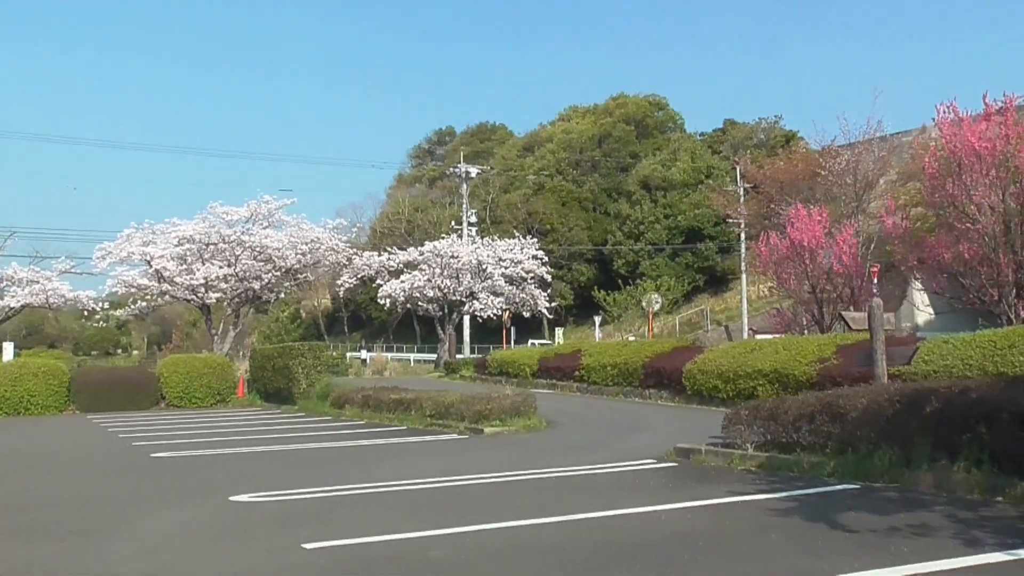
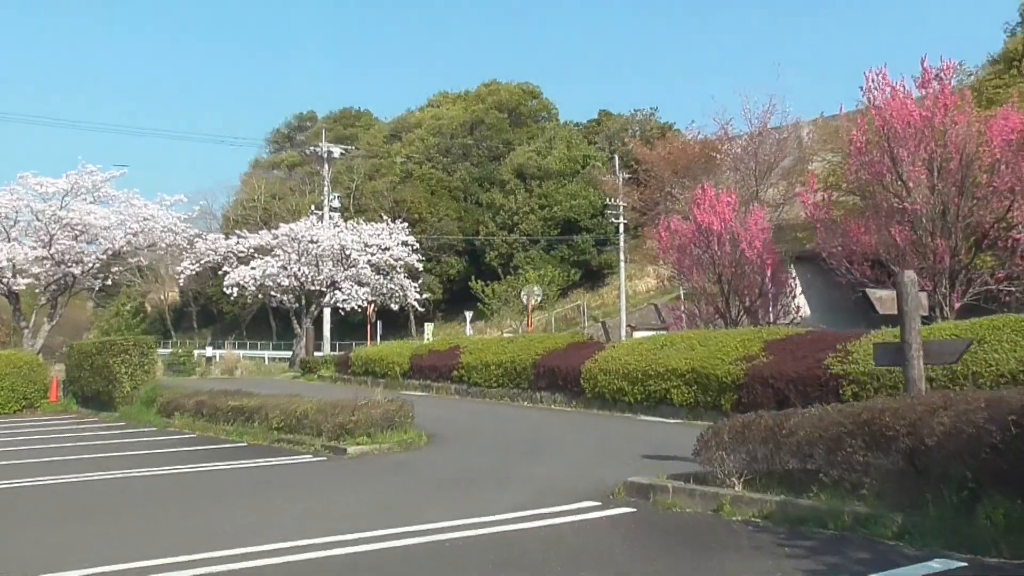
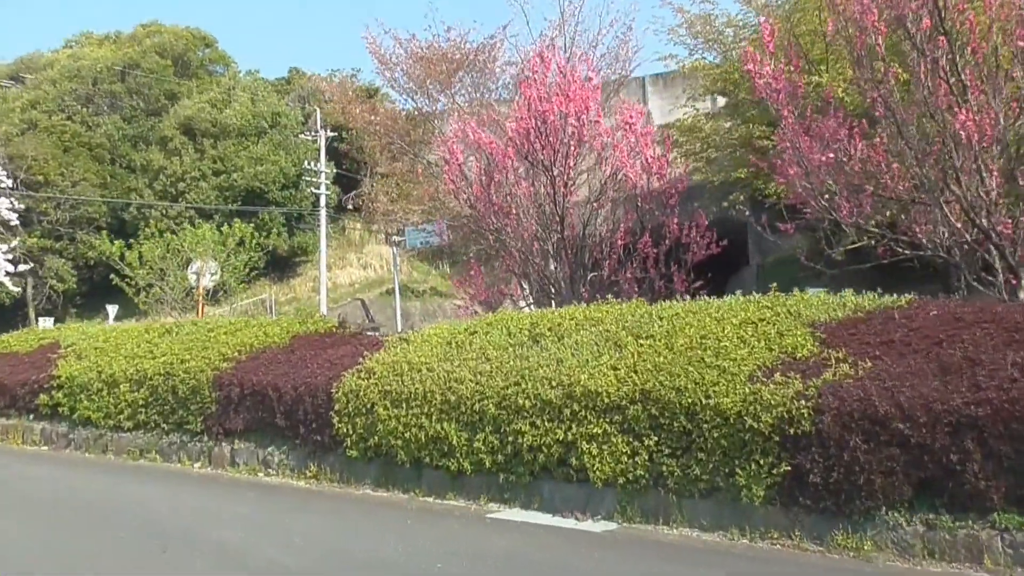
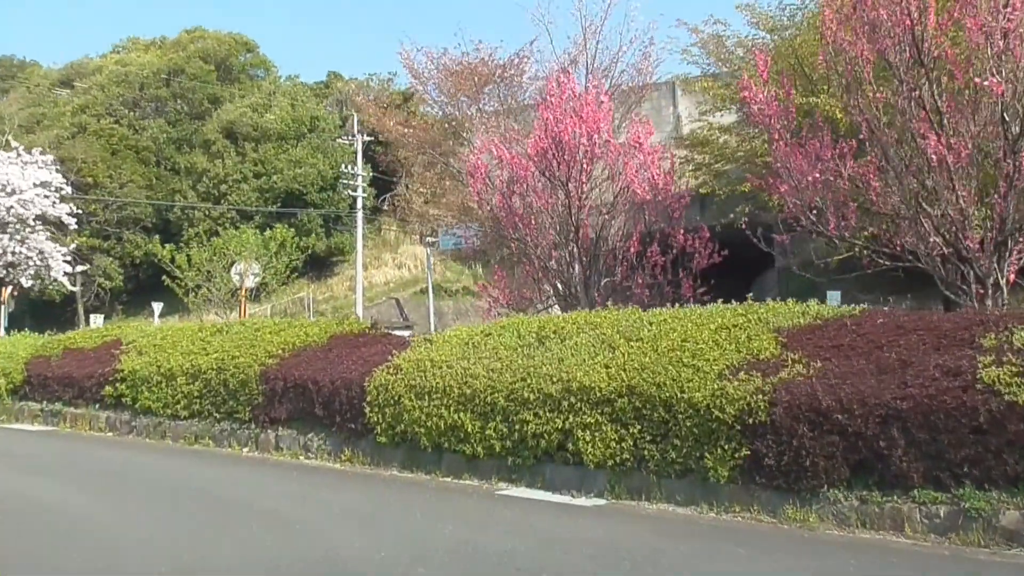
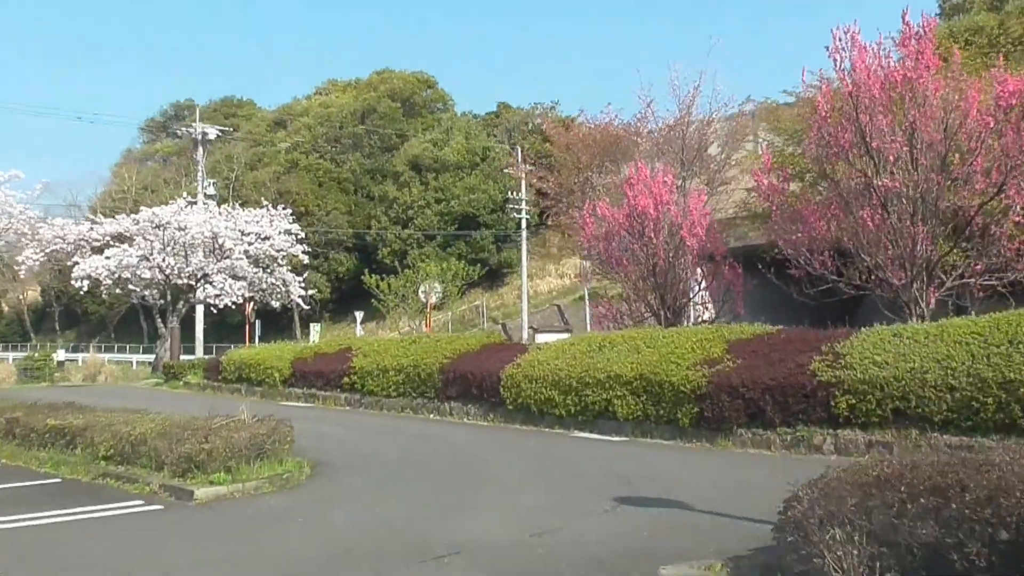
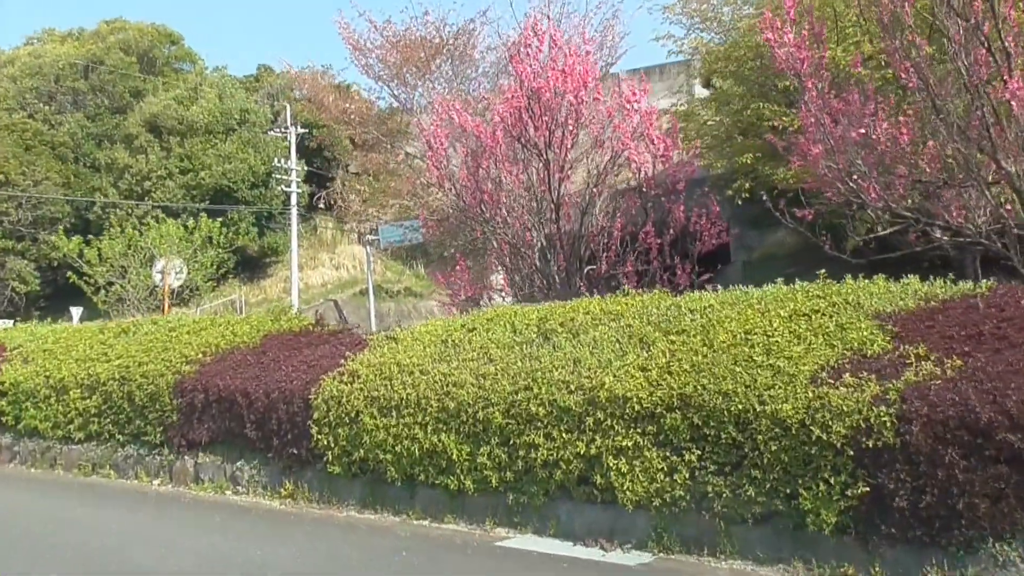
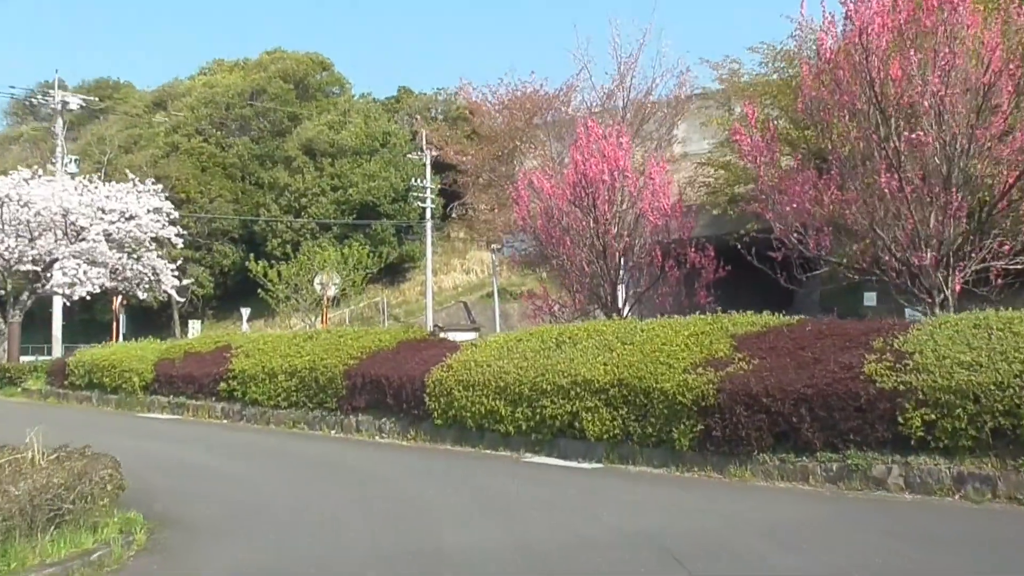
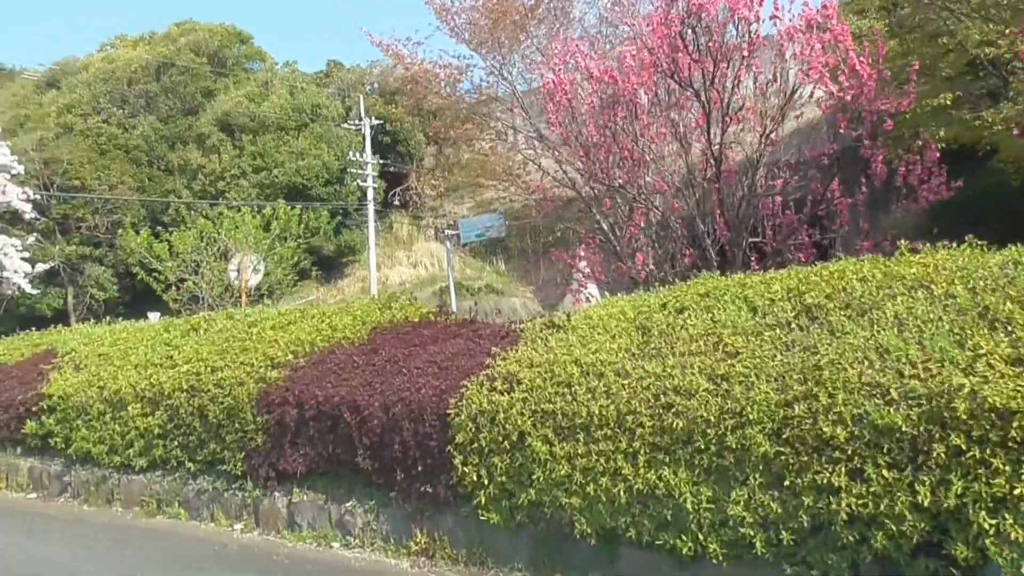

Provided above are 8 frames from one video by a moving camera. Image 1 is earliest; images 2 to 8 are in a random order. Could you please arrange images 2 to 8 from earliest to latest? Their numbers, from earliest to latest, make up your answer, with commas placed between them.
2, 5, 7, 4, 3, 6, 8
